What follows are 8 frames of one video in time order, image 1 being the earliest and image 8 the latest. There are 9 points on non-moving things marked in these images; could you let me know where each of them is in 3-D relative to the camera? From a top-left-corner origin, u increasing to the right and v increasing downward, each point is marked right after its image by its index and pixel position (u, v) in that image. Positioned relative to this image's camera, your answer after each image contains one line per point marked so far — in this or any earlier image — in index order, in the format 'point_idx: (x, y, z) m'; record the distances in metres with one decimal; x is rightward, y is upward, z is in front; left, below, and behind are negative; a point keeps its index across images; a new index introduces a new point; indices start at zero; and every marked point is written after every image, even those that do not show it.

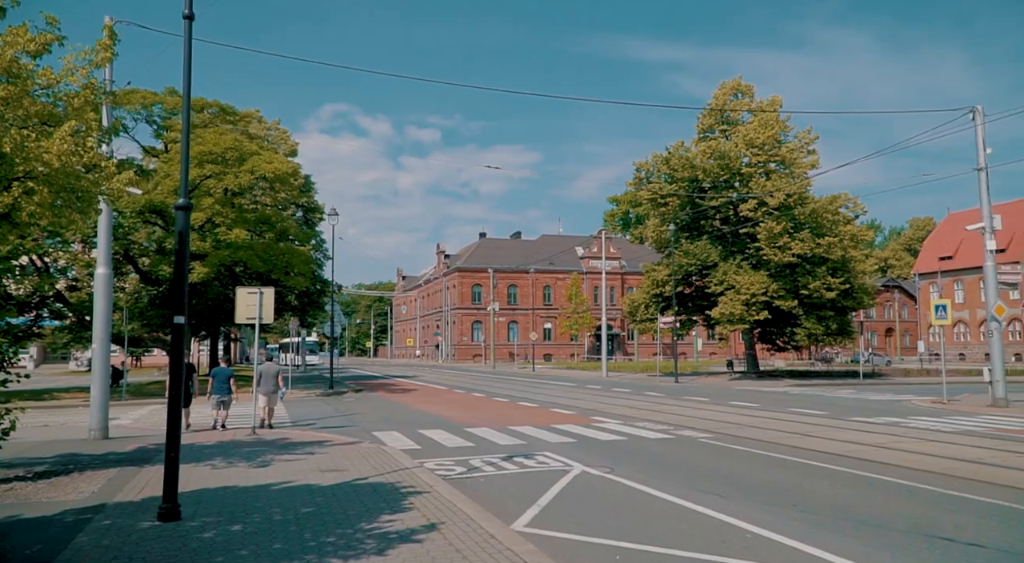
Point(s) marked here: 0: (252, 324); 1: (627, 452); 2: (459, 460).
0: (-5.9, -1.0, +16.6) m
1: (+2.2, -3.2, +13.7) m
2: (-0.9, -3.0, +12.2) m
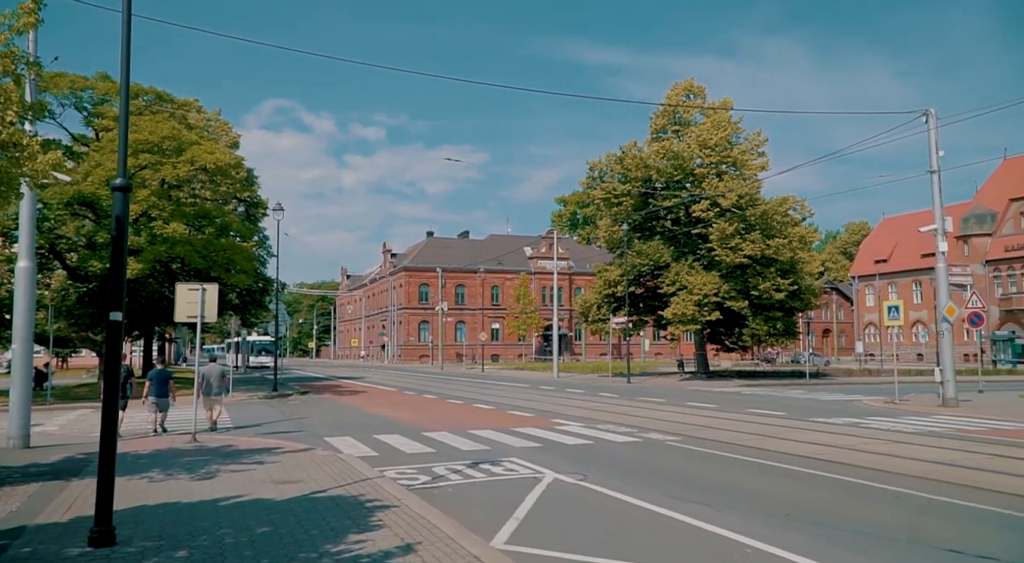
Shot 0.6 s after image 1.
0: (-6.7, -0.9, +15.4) m
1: (+1.5, -3.2, +13.2) m
2: (-1.4, -2.9, +11.5) m
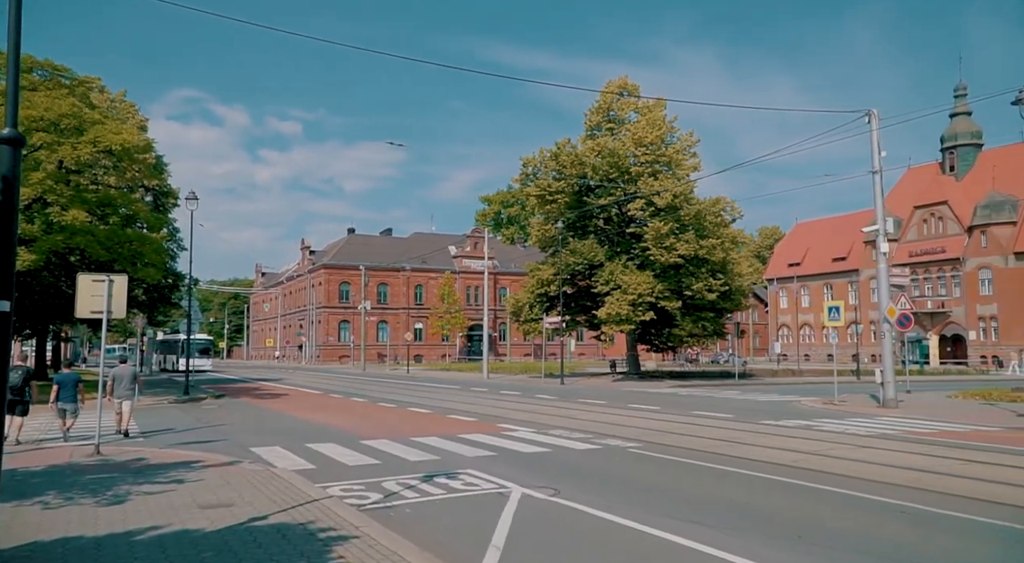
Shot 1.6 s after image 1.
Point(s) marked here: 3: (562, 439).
0: (-7.6, -0.7, +13.5) m
1: (+0.8, -3.1, +12.2) m
2: (-2.0, -2.8, +10.2) m
3: (+1.0, -3.2, +14.7) m
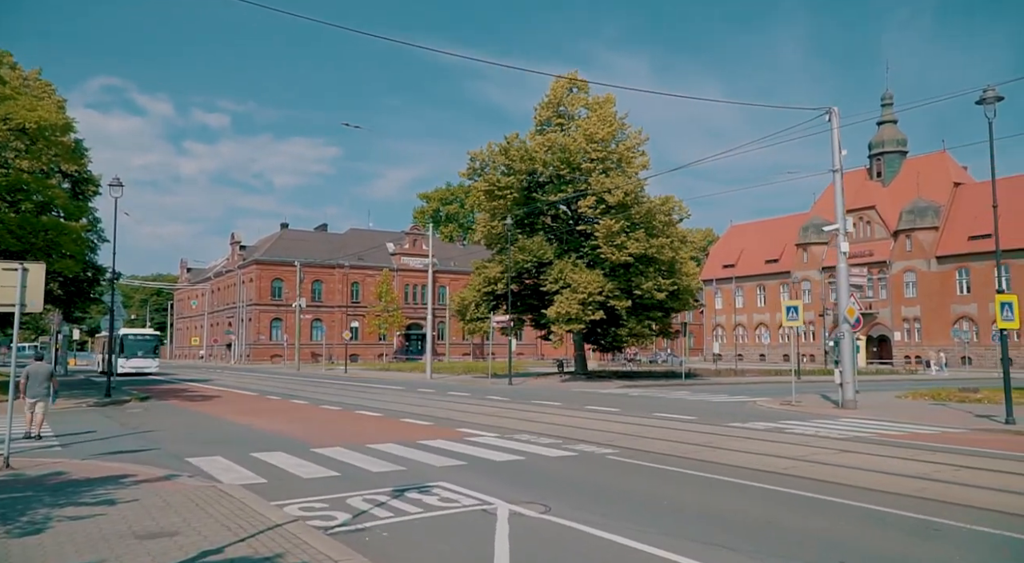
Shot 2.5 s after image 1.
0: (-8.1, -0.5, +11.8) m
1: (+0.3, -3.0, +11.3) m
2: (-2.2, -2.7, +9.0) m
3: (+0.3, -3.1, +13.8) m
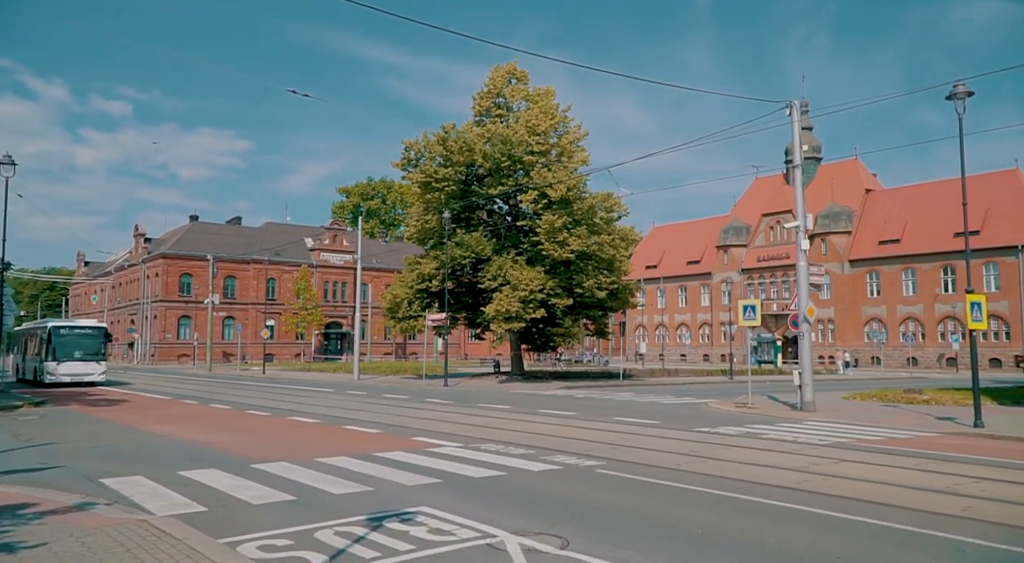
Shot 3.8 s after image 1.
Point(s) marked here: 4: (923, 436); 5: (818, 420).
0: (-8.3, -0.3, +9.5) m
1: (+0.1, -2.9, +9.9) m
2: (-2.1, -2.6, +7.4) m
3: (-0.2, -3.0, +12.4) m
4: (+8.7, -3.3, +15.5) m
5: (+7.8, -3.5, +18.6) m
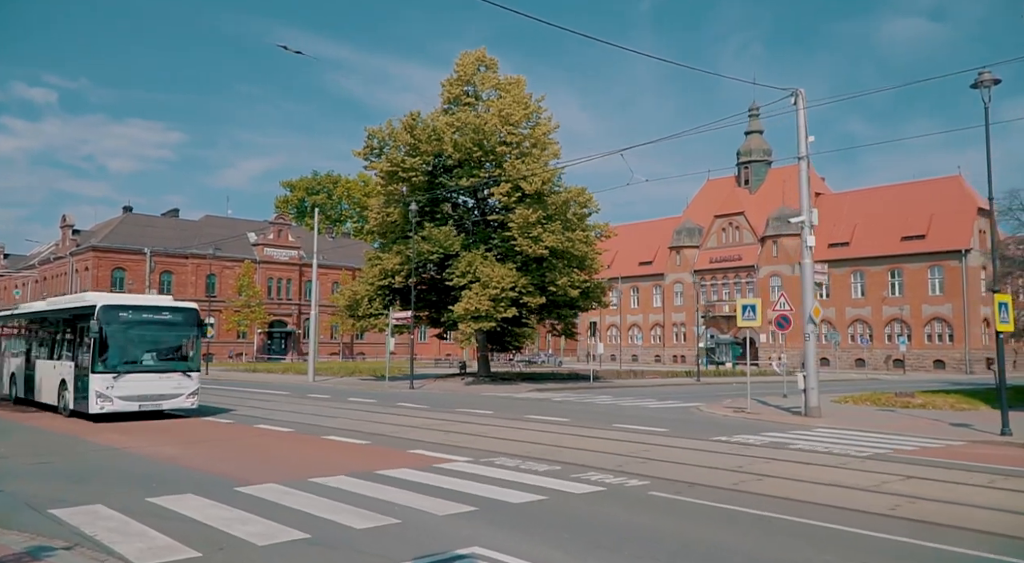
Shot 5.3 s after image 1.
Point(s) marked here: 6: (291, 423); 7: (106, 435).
0: (-7.6, -0.1, +7.3) m
1: (+0.7, -2.8, +8.4) m
2: (-1.3, -2.4, +5.6) m
3: (+0.2, -2.9, +10.9) m
4: (+8.8, -3.3, +14.7) m
5: (+7.6, -3.5, +17.6) m
6: (-5.6, -3.5, +18.4) m
7: (-8.9, -3.4, +16.0) m
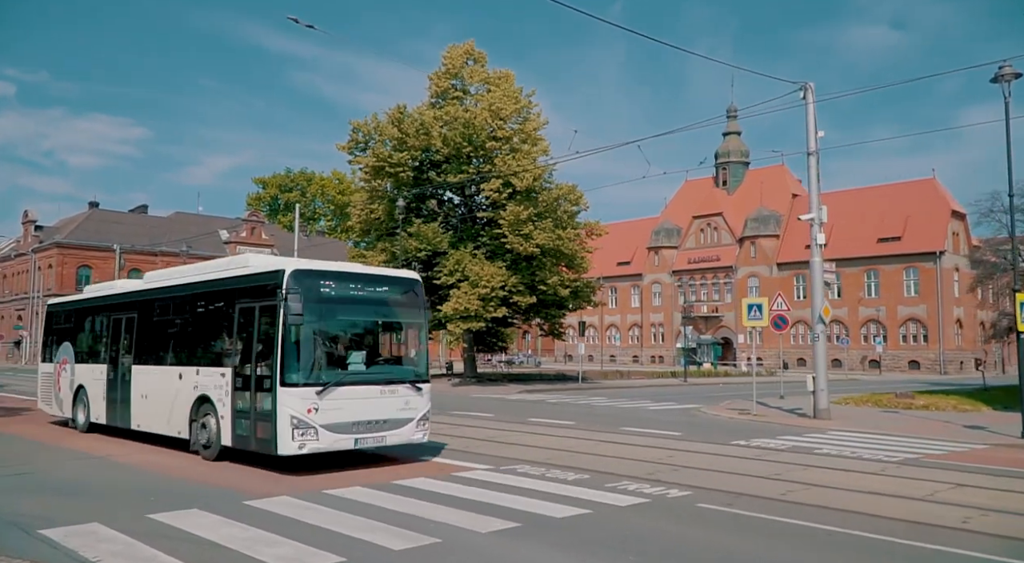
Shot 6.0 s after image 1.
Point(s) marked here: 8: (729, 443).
0: (-7.1, 0.0, +6.3) m
1: (+1.2, -2.7, +7.7) m
2: (-0.7, -2.4, +4.9) m
3: (+0.6, -2.8, +10.1) m
4: (+9.1, -3.3, +14.3) m
5: (+7.8, -3.4, +17.2) m
6: (-5.5, -3.5, +17.4) m
7: (-8.7, -3.3, +14.9) m
8: (+4.3, -3.3, +14.9) m
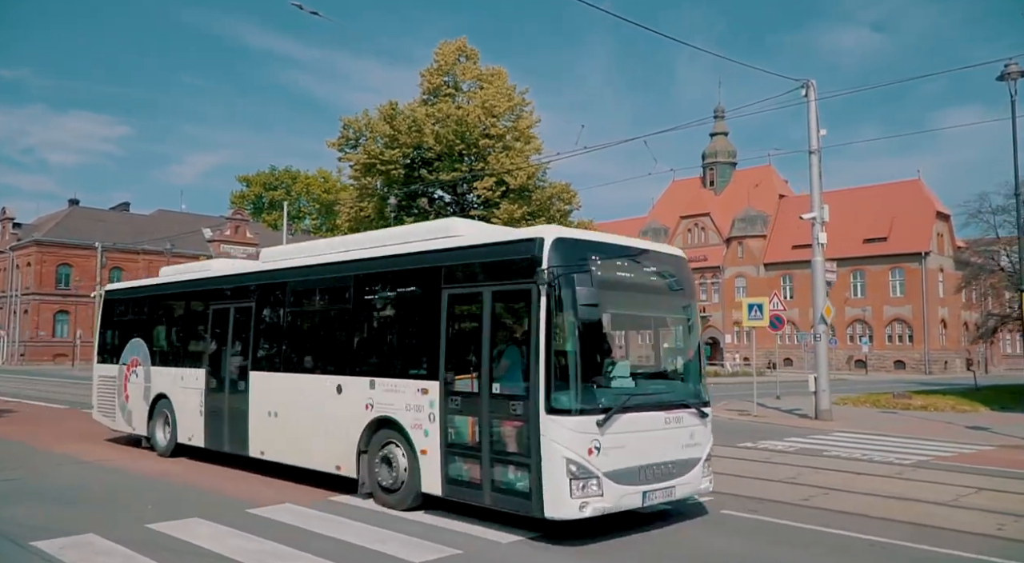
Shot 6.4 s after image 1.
0: (-6.8, 0.0, +5.8) m
1: (+1.4, -2.7, +7.3) m
2: (-0.5, -2.3, +4.5) m
3: (+0.8, -2.8, +9.8) m
4: (+9.2, -3.3, +14.1) m
5: (+7.8, -3.4, +17.0) m
6: (-5.5, -3.4, +17.0) m
7: (-8.7, -3.2, +14.4) m
8: (+4.4, -3.2, +14.6) m
